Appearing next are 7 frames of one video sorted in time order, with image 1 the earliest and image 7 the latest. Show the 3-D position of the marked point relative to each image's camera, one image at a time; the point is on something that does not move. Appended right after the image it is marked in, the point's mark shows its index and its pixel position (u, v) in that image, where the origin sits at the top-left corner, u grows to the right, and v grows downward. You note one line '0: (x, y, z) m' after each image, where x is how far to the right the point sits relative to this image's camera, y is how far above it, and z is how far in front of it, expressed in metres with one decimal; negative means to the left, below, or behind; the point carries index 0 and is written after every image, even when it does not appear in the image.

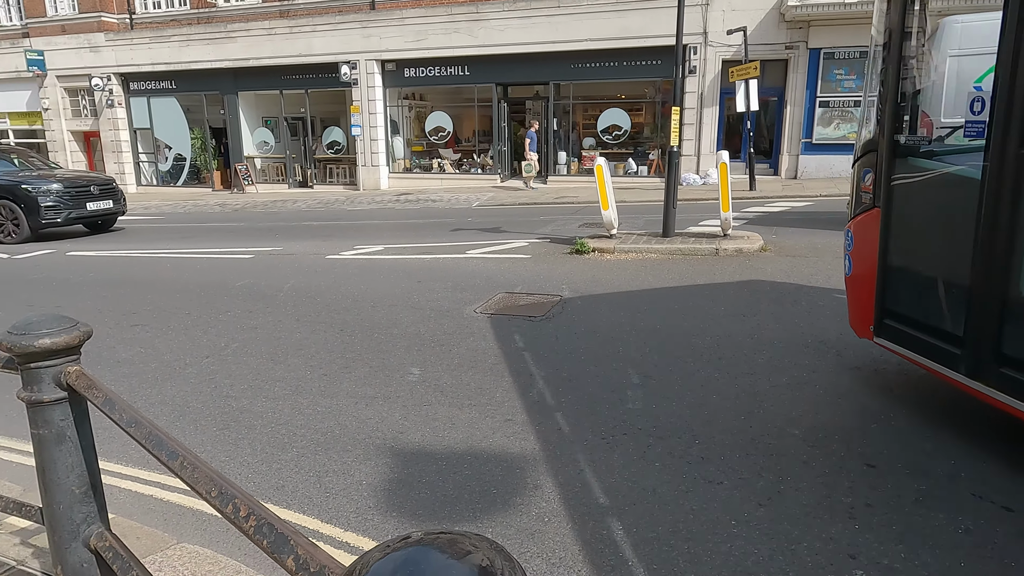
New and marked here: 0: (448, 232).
0: (-1.2, +1.1, +12.6) m
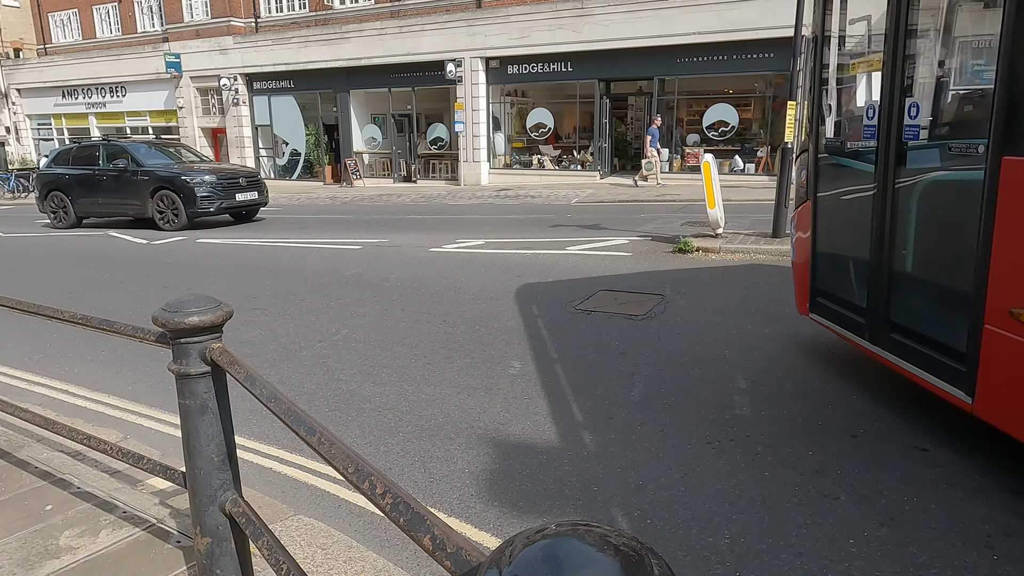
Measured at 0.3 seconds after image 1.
0: (+0.7, +1.1, +12.6) m
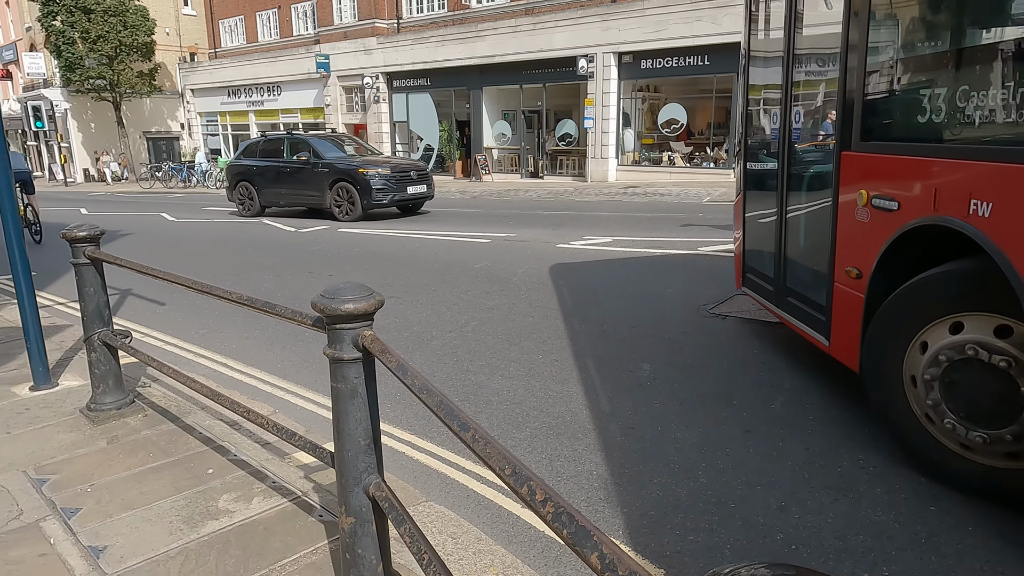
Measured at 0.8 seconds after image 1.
0: (+3.1, +1.1, +12.2) m
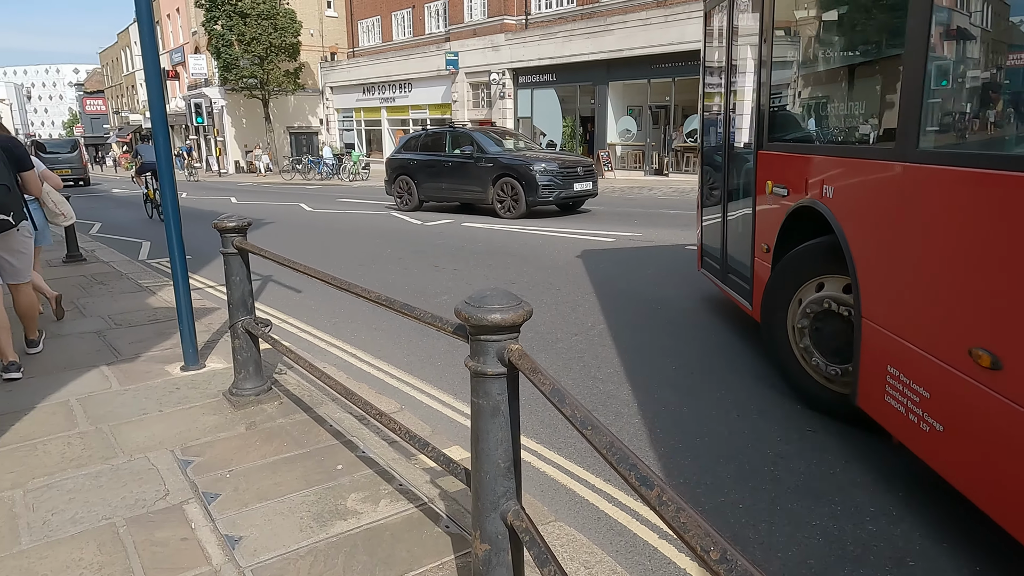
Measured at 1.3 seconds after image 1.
0: (+5.3, +1.0, +11.3) m
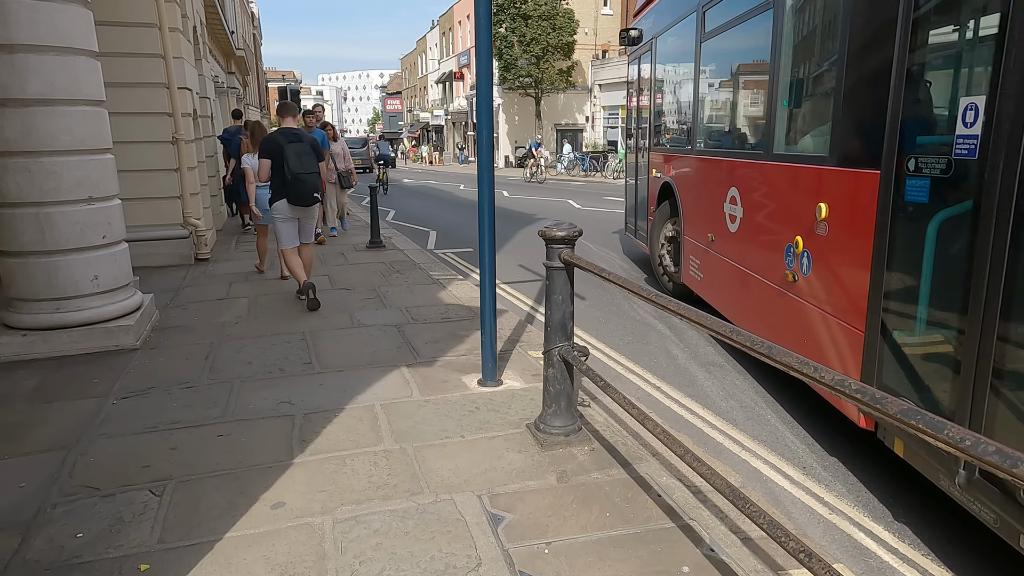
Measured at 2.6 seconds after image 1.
0: (+9.3, +0.1, +7.7) m
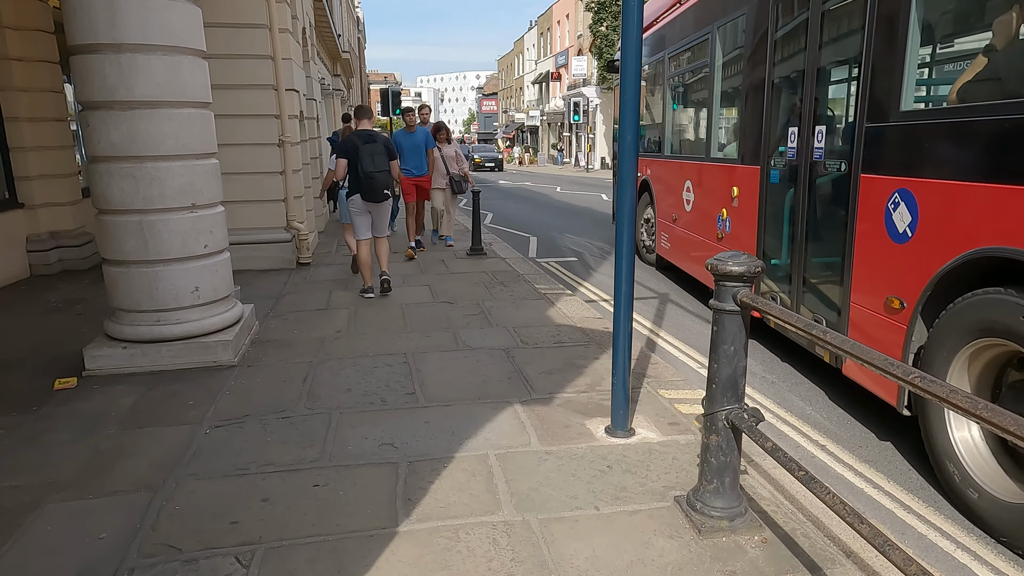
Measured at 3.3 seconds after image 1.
0: (+10.5, -0.4, +5.8) m
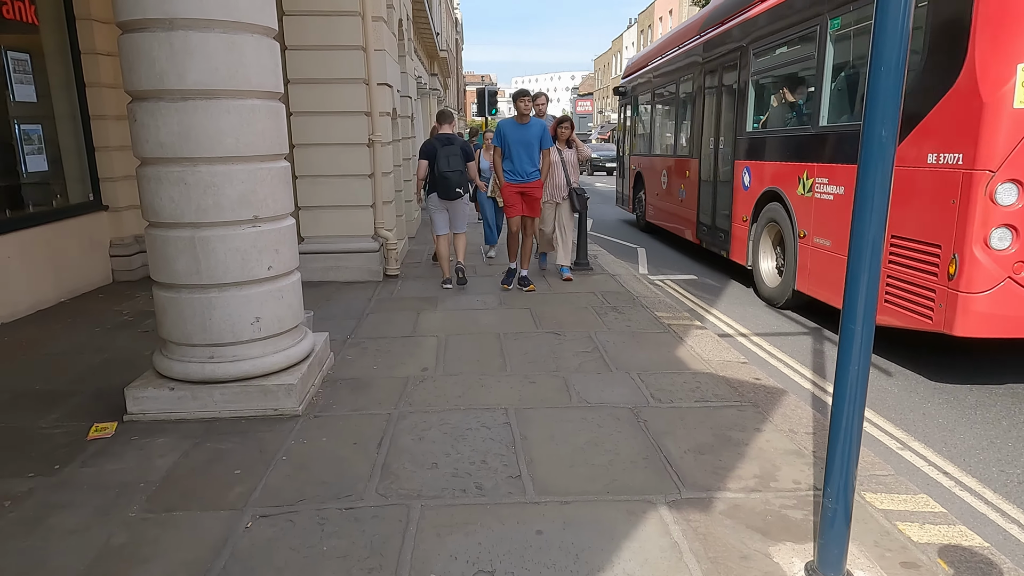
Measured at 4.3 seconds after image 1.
0: (+11.2, -0.9, +3.2) m
